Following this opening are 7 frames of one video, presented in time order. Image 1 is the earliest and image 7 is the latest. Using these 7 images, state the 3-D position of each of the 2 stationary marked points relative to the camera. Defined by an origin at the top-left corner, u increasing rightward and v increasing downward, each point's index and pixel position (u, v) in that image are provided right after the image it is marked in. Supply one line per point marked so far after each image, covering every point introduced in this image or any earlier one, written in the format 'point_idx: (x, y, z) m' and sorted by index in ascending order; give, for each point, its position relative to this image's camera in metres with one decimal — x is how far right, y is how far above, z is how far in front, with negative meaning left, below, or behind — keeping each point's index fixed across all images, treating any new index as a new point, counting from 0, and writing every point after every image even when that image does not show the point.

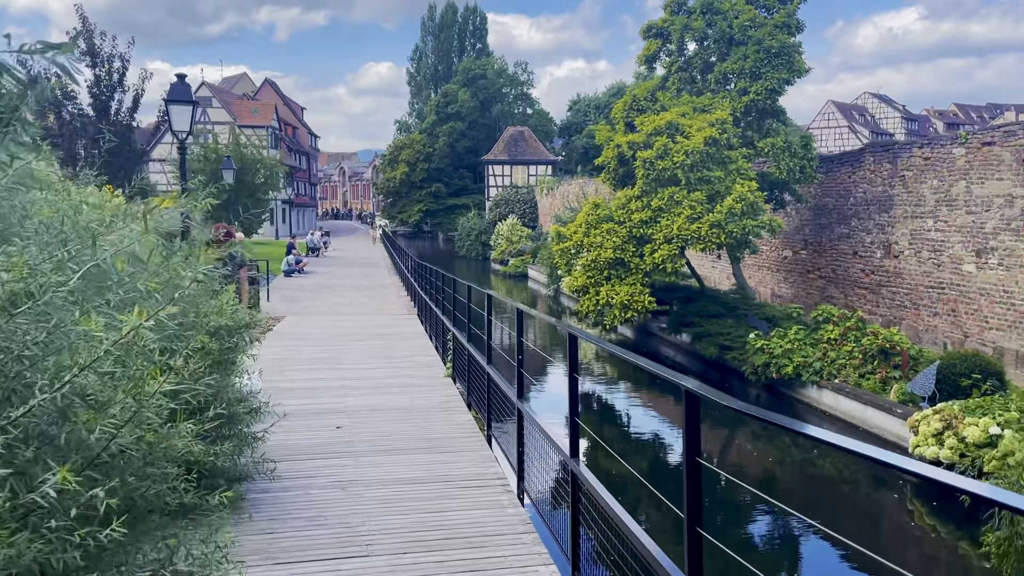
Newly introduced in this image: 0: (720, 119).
0: (+3.7, +3.0, +14.4) m
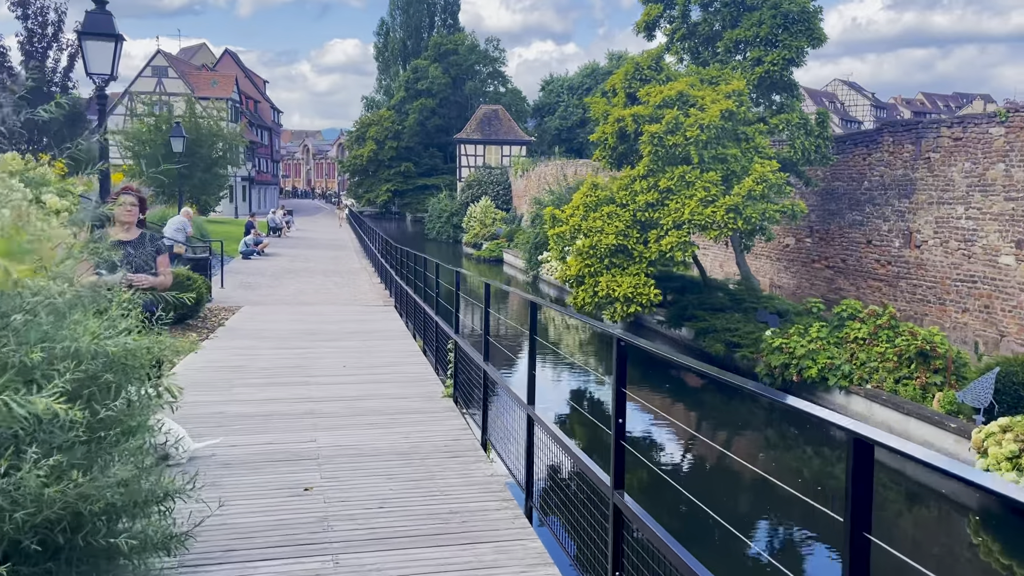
0: (+3.5, +3.1, +12.9) m
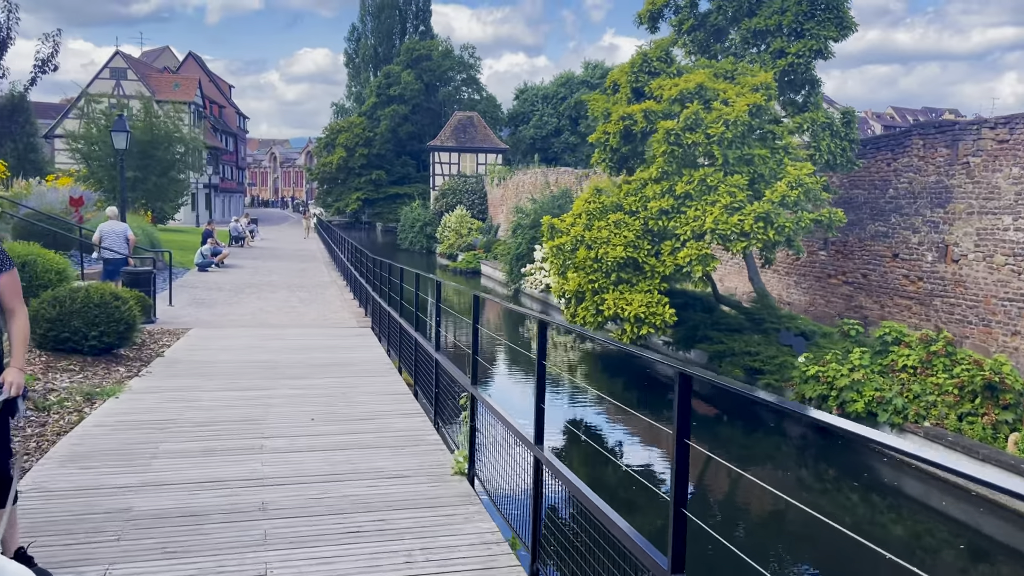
0: (+3.5, +2.8, +11.4) m
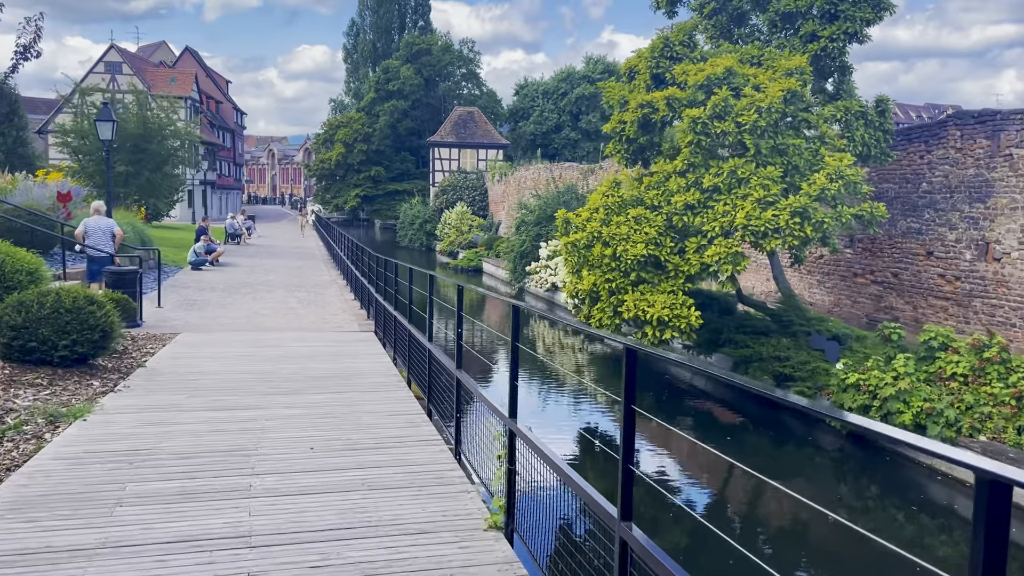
0: (+3.6, +2.8, +10.6) m
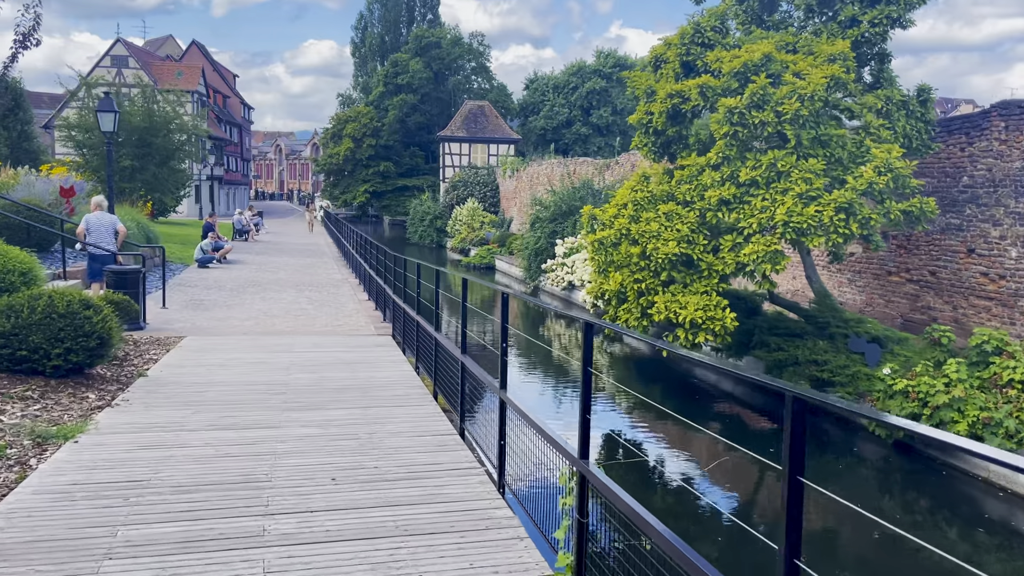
0: (+3.9, +2.8, +10.0) m
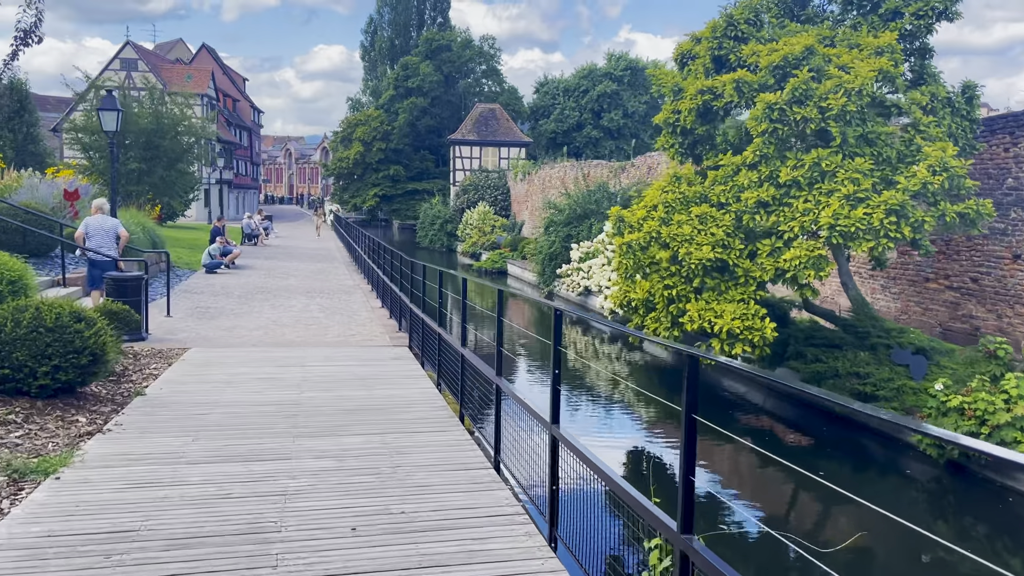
0: (+4.2, +2.7, +9.3) m
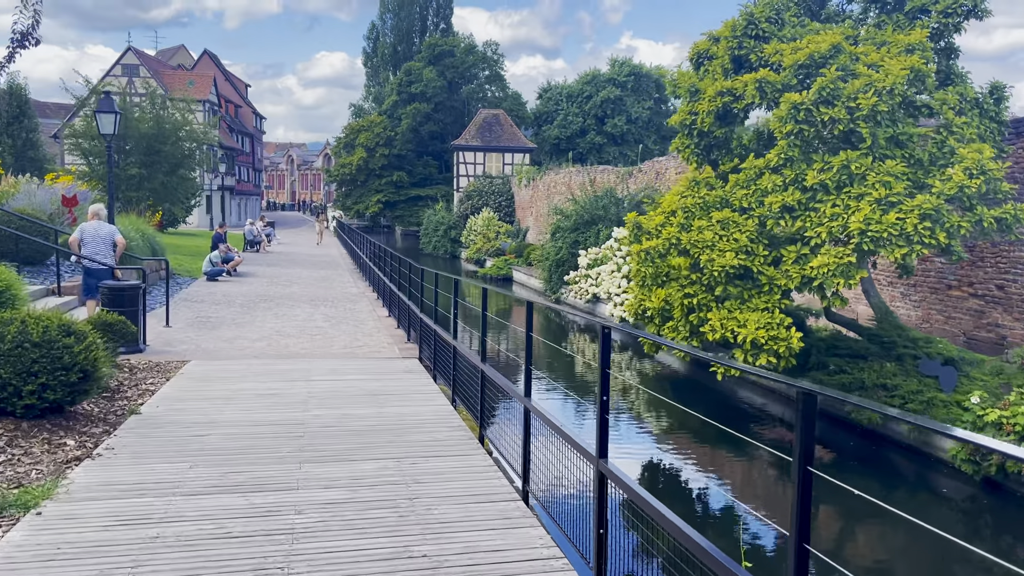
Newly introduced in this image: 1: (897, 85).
0: (+4.4, +2.6, +9.0) m
1: (+3.9, +2.1, +8.4) m
